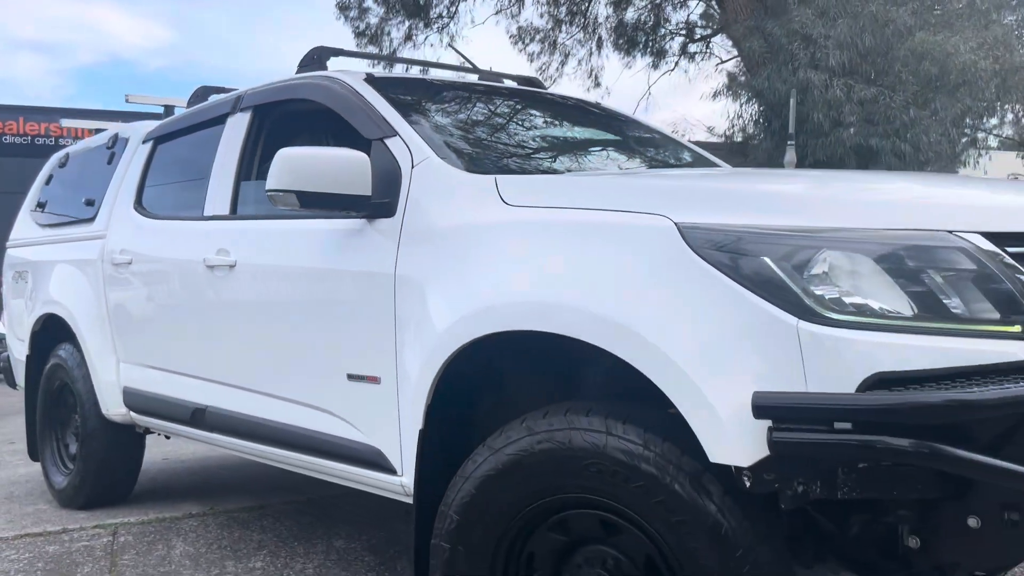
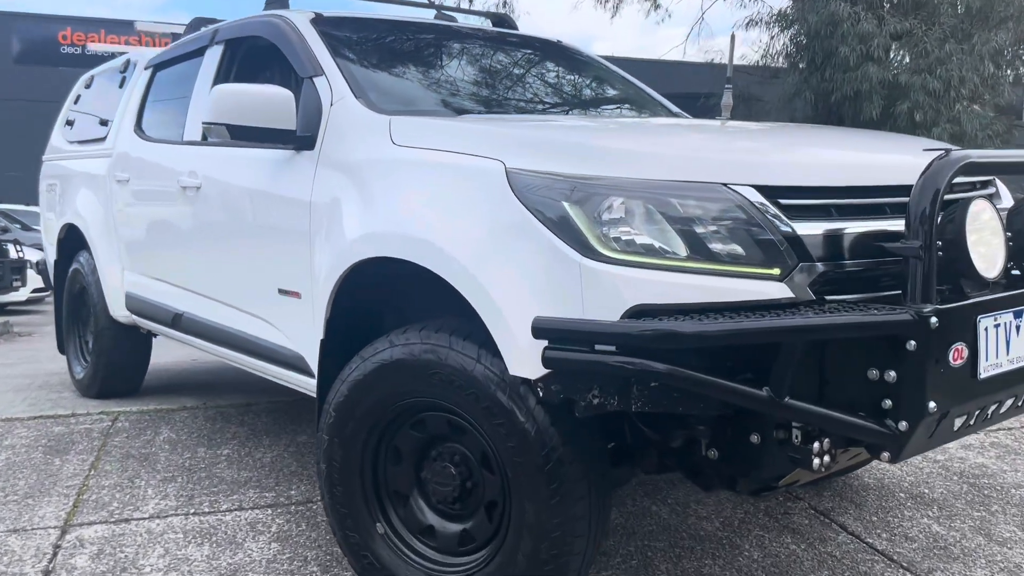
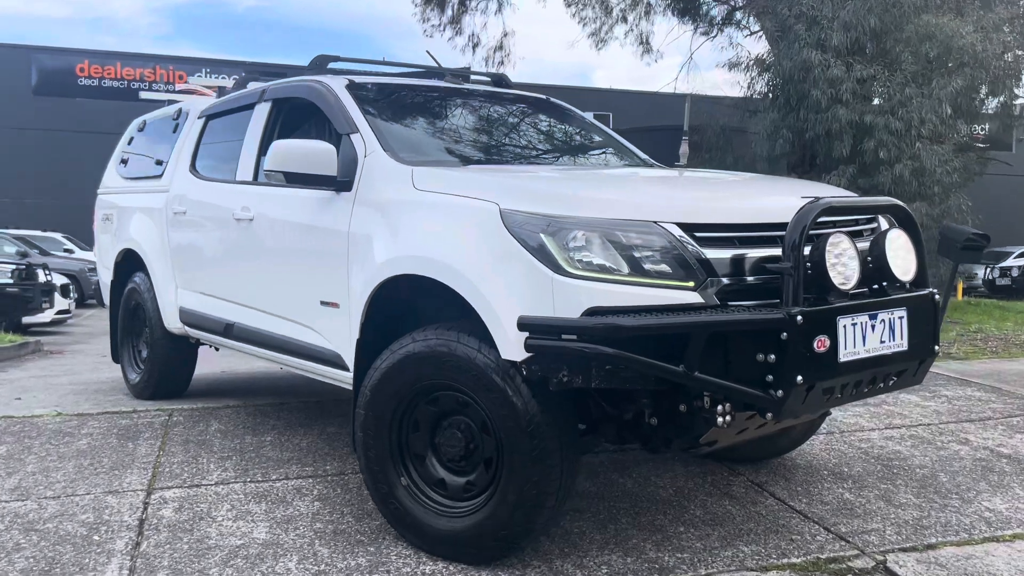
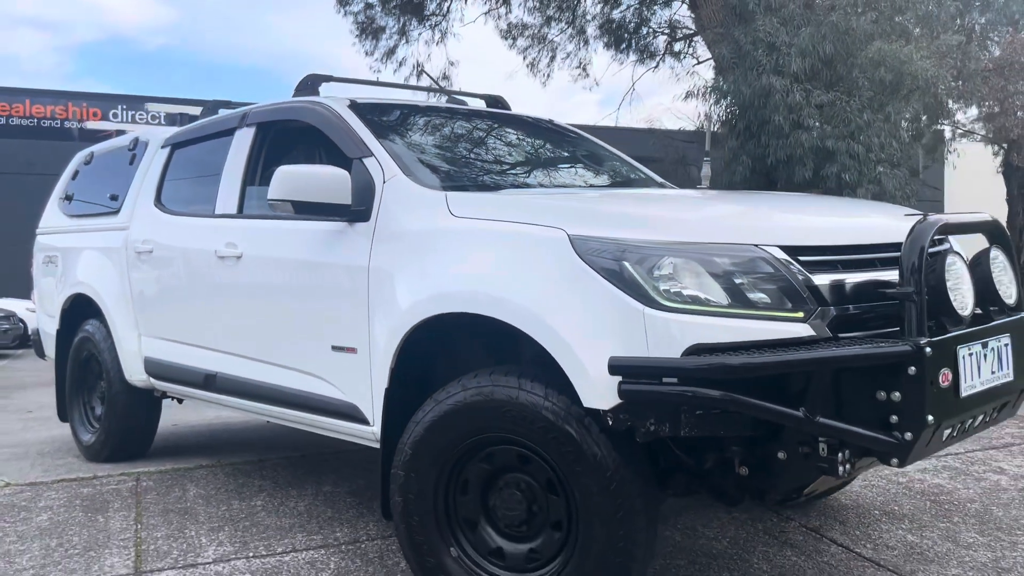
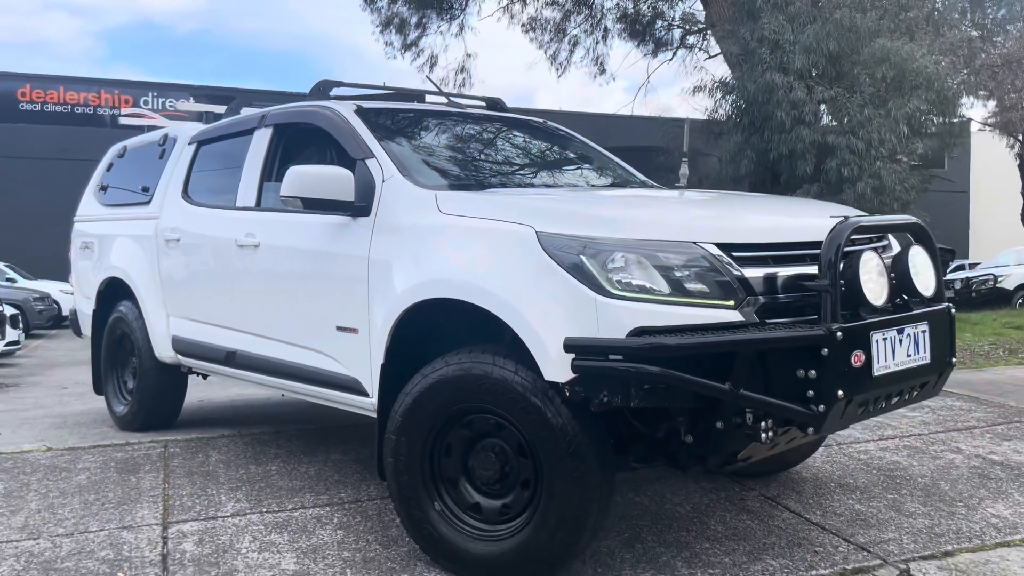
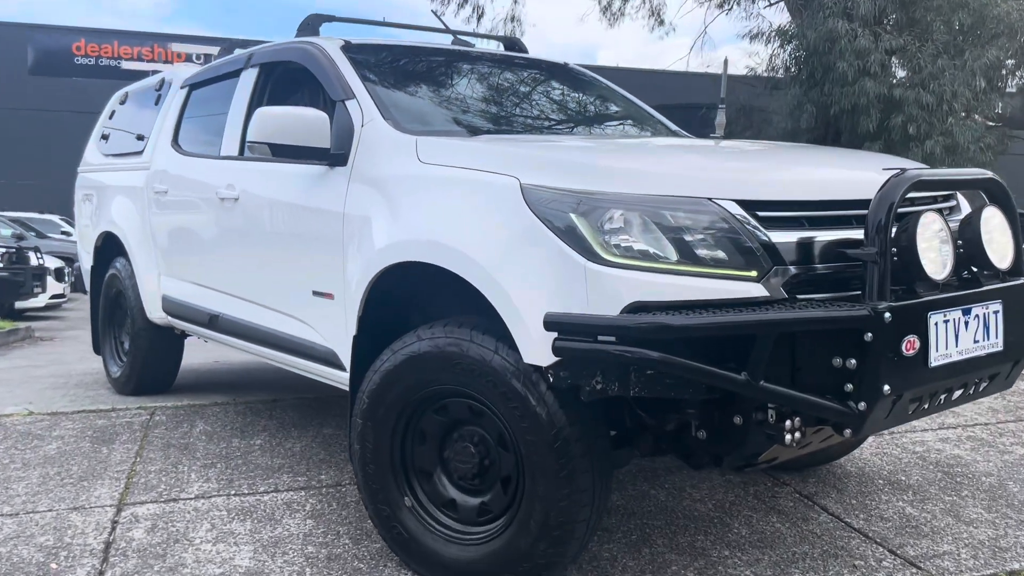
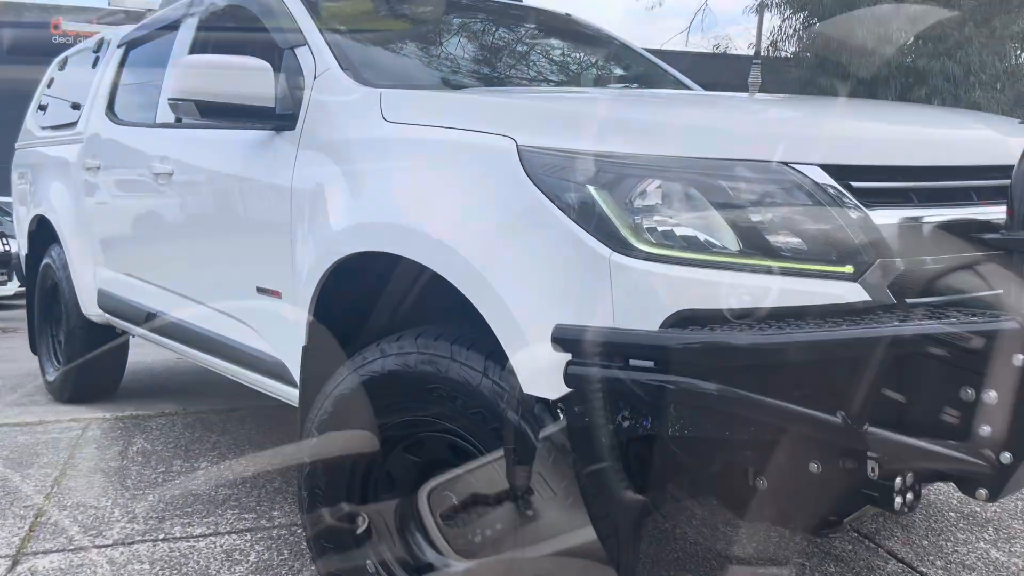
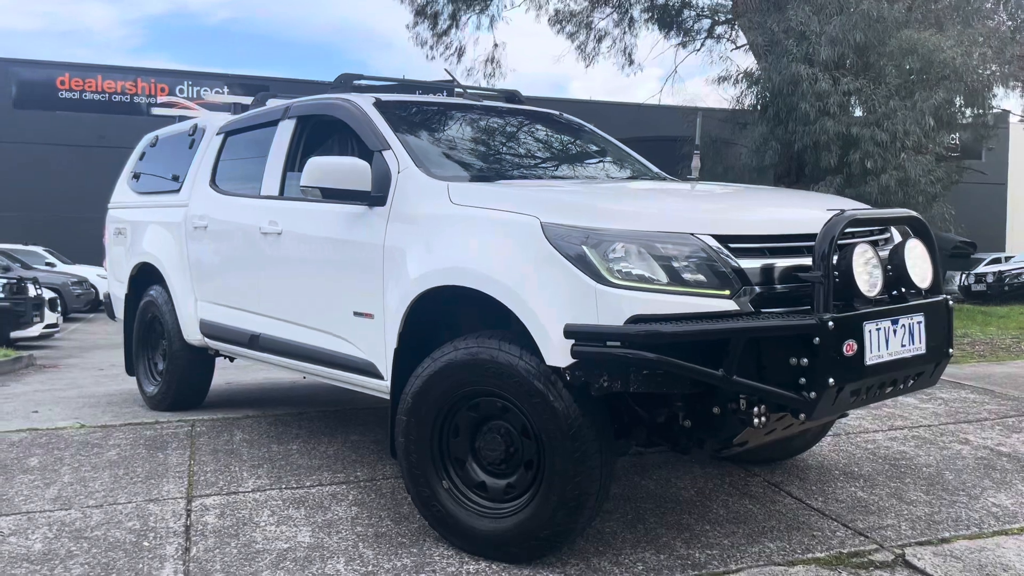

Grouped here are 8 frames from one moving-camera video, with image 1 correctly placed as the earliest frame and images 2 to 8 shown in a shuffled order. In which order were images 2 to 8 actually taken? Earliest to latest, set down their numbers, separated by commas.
4, 5, 8, 3, 6, 2, 7
